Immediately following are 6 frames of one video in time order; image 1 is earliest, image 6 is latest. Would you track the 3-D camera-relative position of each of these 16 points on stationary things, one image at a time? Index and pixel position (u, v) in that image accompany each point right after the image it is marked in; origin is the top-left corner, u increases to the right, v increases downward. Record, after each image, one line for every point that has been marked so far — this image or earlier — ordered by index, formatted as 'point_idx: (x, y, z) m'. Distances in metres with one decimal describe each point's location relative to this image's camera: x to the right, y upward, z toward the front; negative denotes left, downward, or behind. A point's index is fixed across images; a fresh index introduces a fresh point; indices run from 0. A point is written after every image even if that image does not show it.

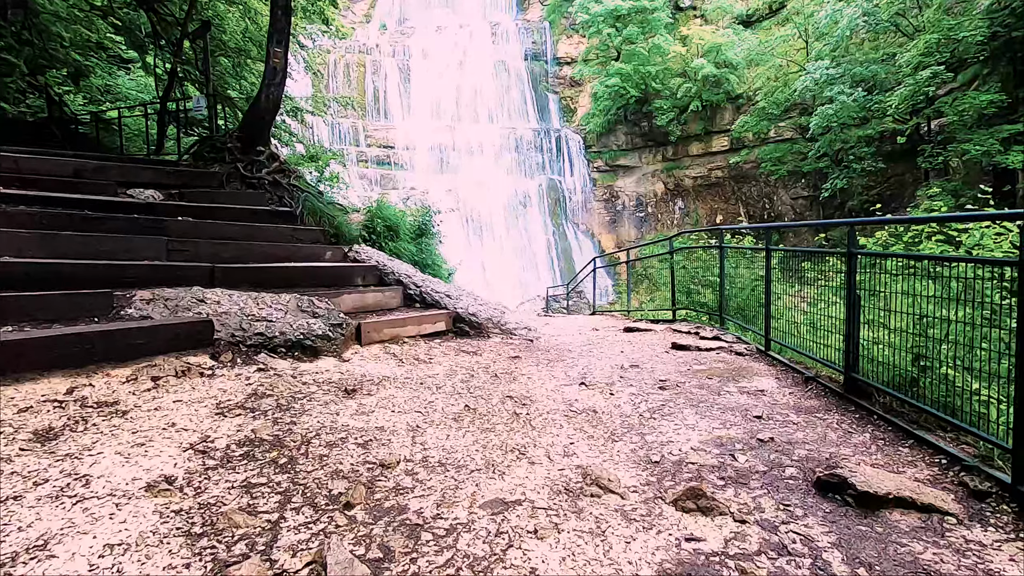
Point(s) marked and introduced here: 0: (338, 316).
0: (-1.2, -0.2, +3.8) m
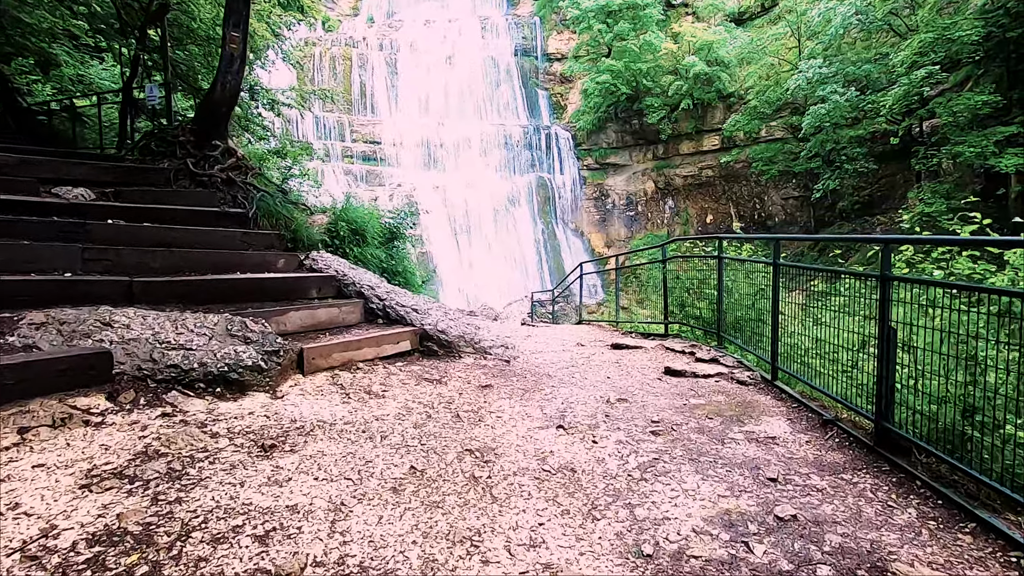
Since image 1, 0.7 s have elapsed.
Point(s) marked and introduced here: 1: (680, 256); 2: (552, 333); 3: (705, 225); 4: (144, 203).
0: (-1.4, -0.3, +3.2) m
1: (+1.8, +0.3, +5.4) m
2: (+0.5, -0.6, +6.8) m
3: (+6.8, +2.3, +19.4) m
4: (-3.4, +0.8, +5.0) m
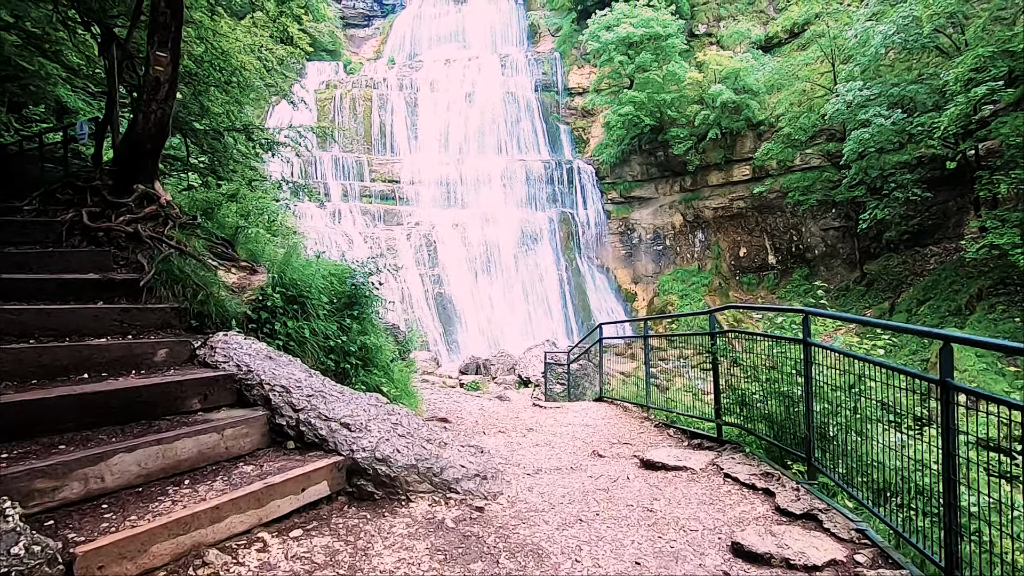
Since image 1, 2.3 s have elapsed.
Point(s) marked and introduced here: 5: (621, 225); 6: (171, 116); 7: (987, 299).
0: (-1.6, -0.8, +1.8) m
1: (+1.7, -0.3, +3.9) m
2: (+0.5, -1.3, +5.2) m
3: (+7.4, +0.9, +17.7) m
4: (-3.5, +0.1, +3.7) m
5: (+4.0, +2.3, +19.9) m
6: (-3.2, +1.6, +5.1) m
7: (+10.0, -0.2, +11.4) m
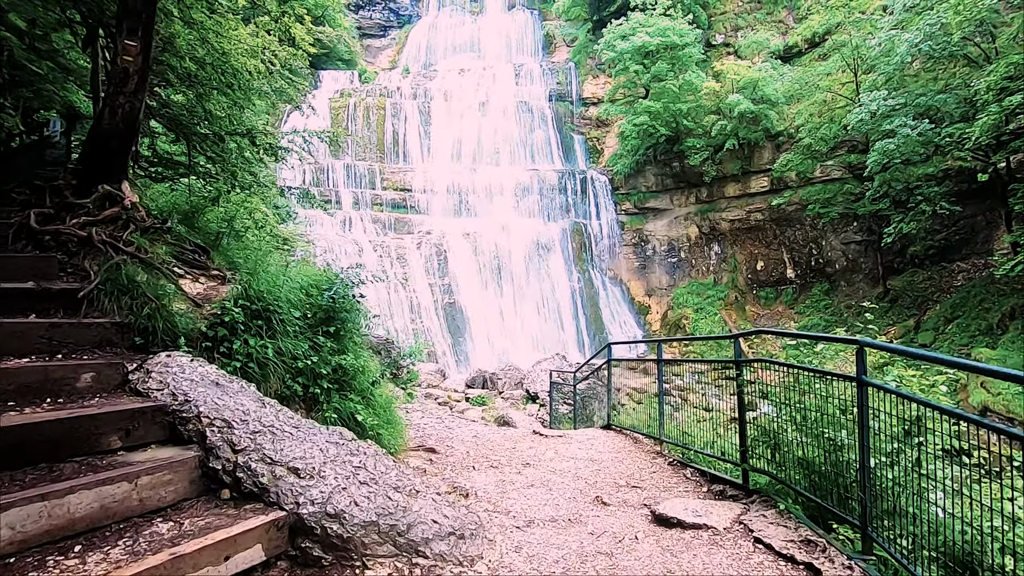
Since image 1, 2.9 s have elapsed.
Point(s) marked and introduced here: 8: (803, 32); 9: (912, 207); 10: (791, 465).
0: (-1.7, -0.9, +1.3) m
1: (+1.6, -0.4, +3.3) m
2: (+0.5, -1.4, +4.7) m
3: (+7.7, +0.5, +17.0) m
4: (-3.6, +0.1, +3.3) m
5: (+4.4, +1.9, +19.3) m
6: (-3.2, +1.5, +4.7) m
7: (+10.1, -0.6, +10.7) m
8: (+9.0, +7.9, +16.6) m
9: (+9.3, +1.8, +12.5) m
10: (+1.6, -1.0, +3.2) m
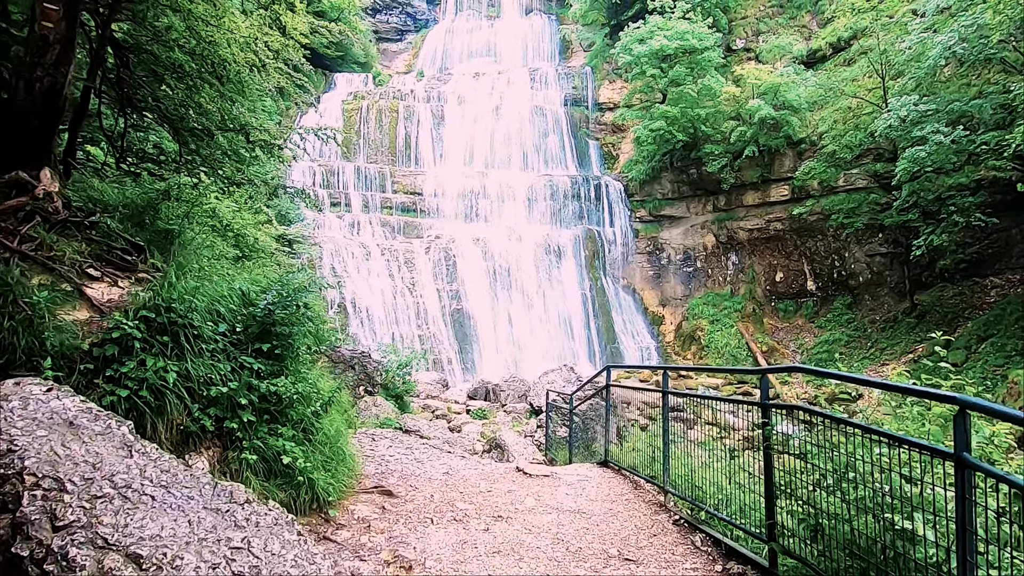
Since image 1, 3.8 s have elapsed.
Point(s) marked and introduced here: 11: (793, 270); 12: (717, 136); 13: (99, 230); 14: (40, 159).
0: (-2.0, -0.9, +0.6) m
1: (+1.4, -0.5, +2.5) m
2: (+0.3, -1.5, +3.9) m
3: (+7.8, +0.1, +16.0) m
4: (-3.8, +0.1, +2.6) m
5: (+4.6, +1.5, +18.4) m
6: (-3.4, +1.5, +4.1) m
7: (+10.1, -1.0, +9.6) m
8: (+9.3, +7.5, +15.7) m
9: (+9.4, +1.5, +11.5) m
10: (+1.4, -1.1, +2.4) m
11: (+8.2, +0.5, +15.6) m
12: (+6.1, +4.7, +16.1) m
13: (-3.2, +0.5, +4.1) m
14: (-3.6, +1.0, +4.2) m
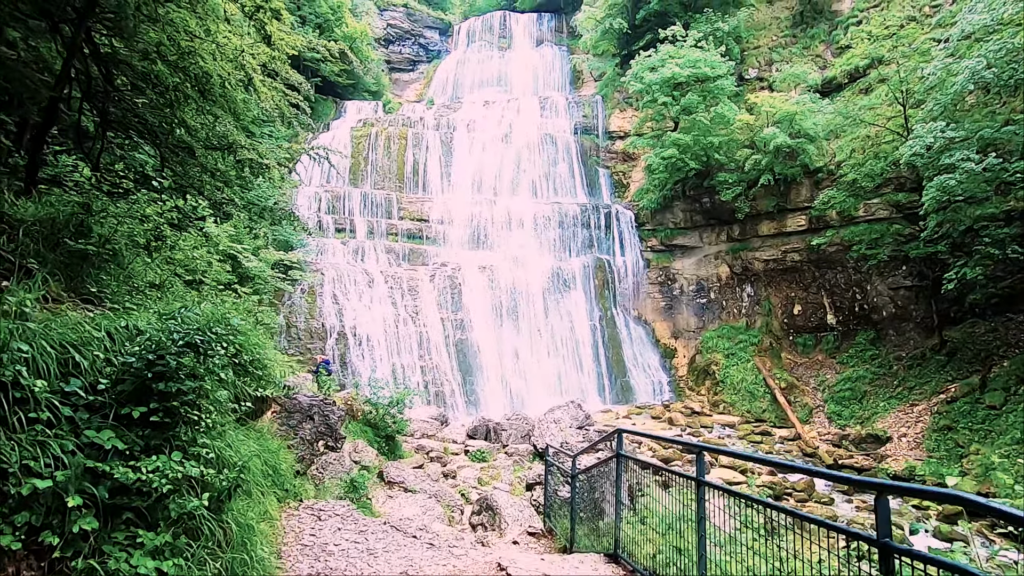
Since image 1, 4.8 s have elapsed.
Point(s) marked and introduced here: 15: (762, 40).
0: (-2.2, -0.9, -0.5) m
1: (+1.2, -0.7, +1.4) m
2: (+0.1, -1.7, +2.8) m
3: (+7.9, -0.9, +14.8) m
4: (-3.9, -0.1, +1.7) m
5: (+4.8, +0.5, +17.4) m
6: (-3.5, +1.3, +3.2) m
7: (+10.1, -1.6, +8.4) m
8: (+9.5, +6.5, +14.9) m
9: (+9.5, +0.7, +10.4) m
10: (+1.3, -1.3, +1.3) m
11: (+8.3, -0.4, +14.5) m
12: (+6.3, +3.7, +15.2) m
13: (-3.3, +0.3, +3.2) m
14: (-3.7, +0.8, +3.3) m
15: (+8.9, +9.0, +19.1) m
